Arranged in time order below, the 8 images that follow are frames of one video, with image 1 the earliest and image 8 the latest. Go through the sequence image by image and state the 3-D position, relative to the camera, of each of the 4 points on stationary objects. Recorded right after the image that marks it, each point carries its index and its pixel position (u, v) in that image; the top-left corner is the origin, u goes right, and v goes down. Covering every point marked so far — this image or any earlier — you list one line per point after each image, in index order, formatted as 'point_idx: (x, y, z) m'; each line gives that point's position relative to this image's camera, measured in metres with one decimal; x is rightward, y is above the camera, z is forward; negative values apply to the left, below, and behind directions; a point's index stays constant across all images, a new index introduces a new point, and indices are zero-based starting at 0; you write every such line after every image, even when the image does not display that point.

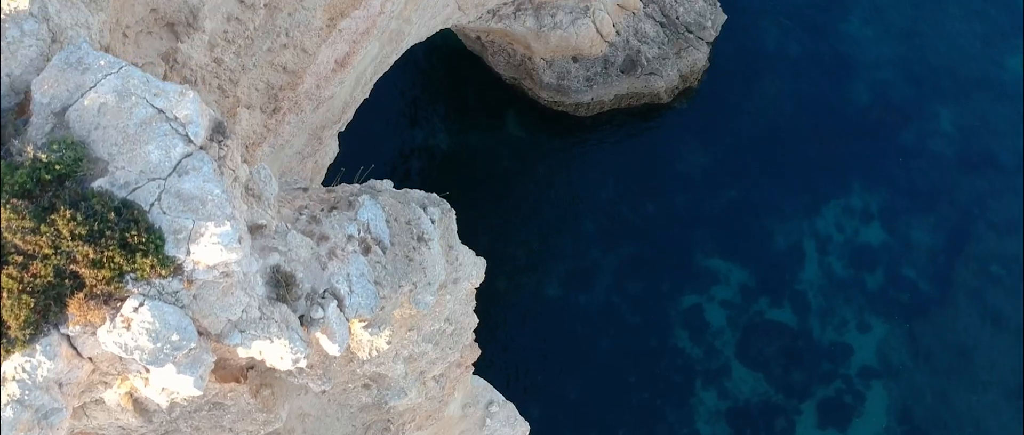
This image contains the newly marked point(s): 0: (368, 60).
0: (-3.9, +4.2, +18.0) m
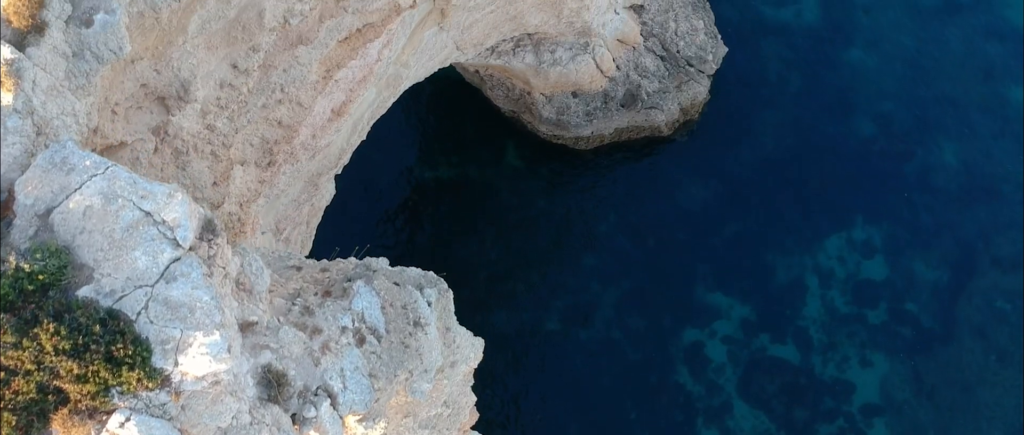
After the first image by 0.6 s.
0: (-3.9, +2.9, +17.7) m
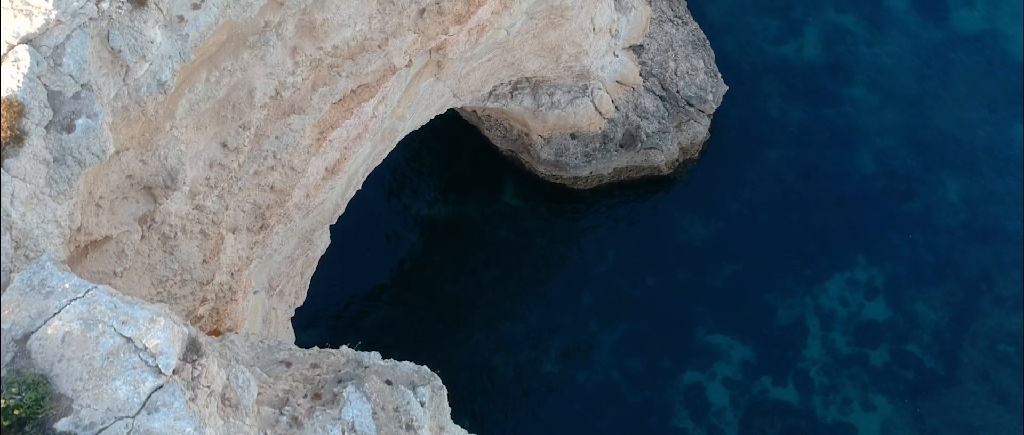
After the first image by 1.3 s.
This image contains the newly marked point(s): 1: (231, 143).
0: (-4.0, +1.5, +17.4) m
1: (-5.1, +1.3, +12.2) m
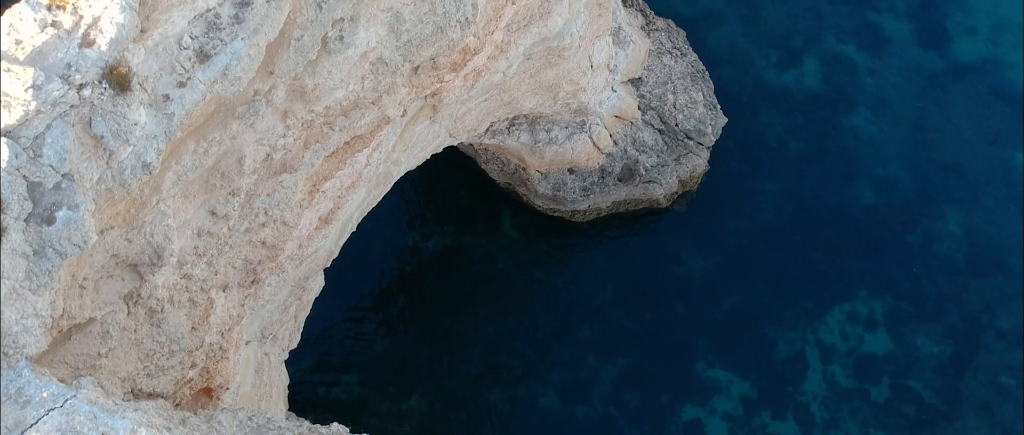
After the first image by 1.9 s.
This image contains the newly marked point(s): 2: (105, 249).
0: (-4.1, +0.3, +17.2) m
1: (-5.2, +0.1, +11.9) m
2: (-6.2, -0.5, +10.2) m
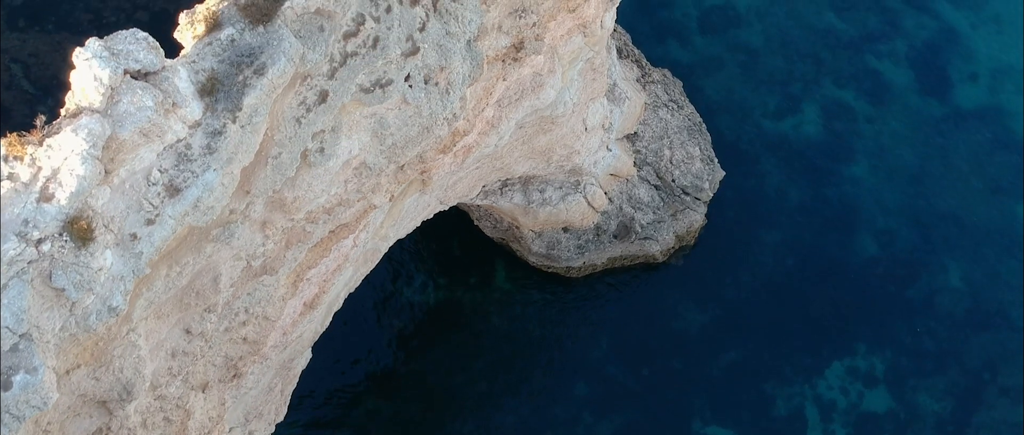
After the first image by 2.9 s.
0: (-4.3, -1.7, +16.7) m
1: (-5.4, -1.9, +11.4) m
2: (-6.4, -2.5, +9.8) m
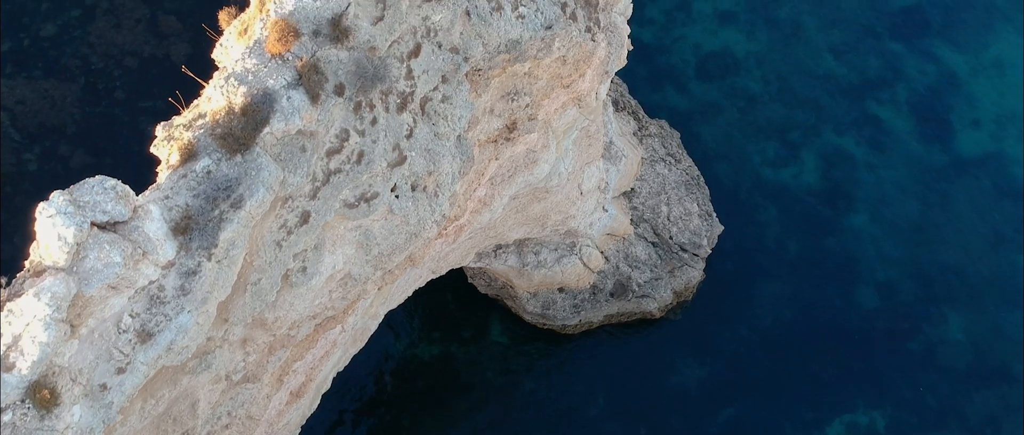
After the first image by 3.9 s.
0: (-4.4, -3.7, +16.3) m
1: (-5.6, -3.8, +11.0) m
2: (-6.6, -4.4, +9.3) m
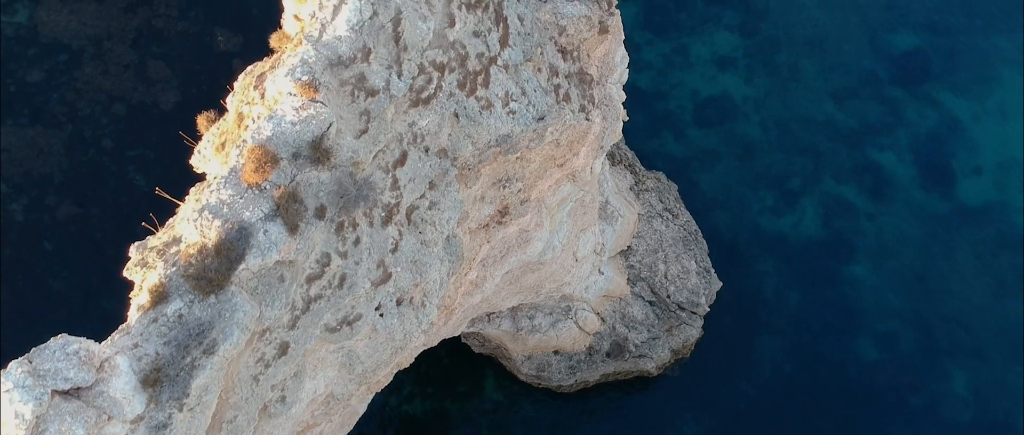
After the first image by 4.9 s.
0: (-4.6, -5.6, +15.8) m
1: (-5.7, -5.7, +10.5) m
2: (-6.7, -6.3, +8.9) m
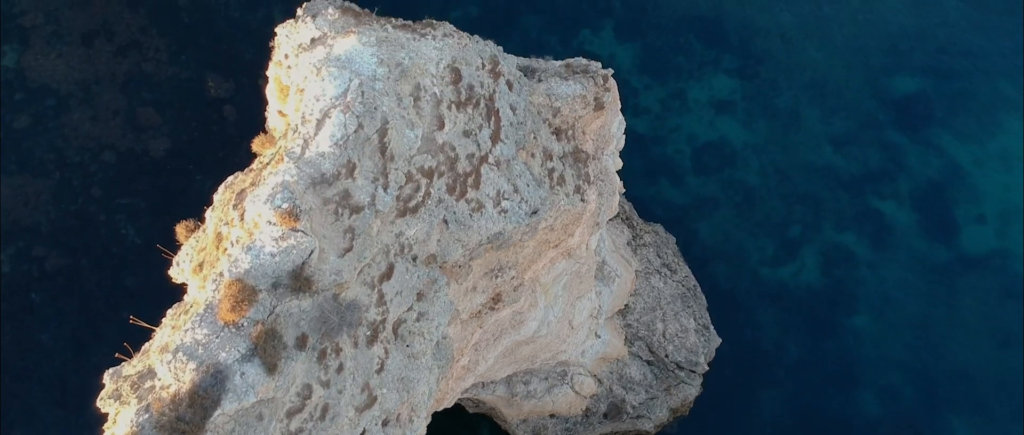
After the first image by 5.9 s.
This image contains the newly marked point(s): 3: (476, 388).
0: (-4.8, -7.5, +15.4) m
1: (-5.9, -7.6, +10.1) m
2: (-6.9, -8.2, +8.4) m
3: (-1.1, -5.1, +19.4) m
